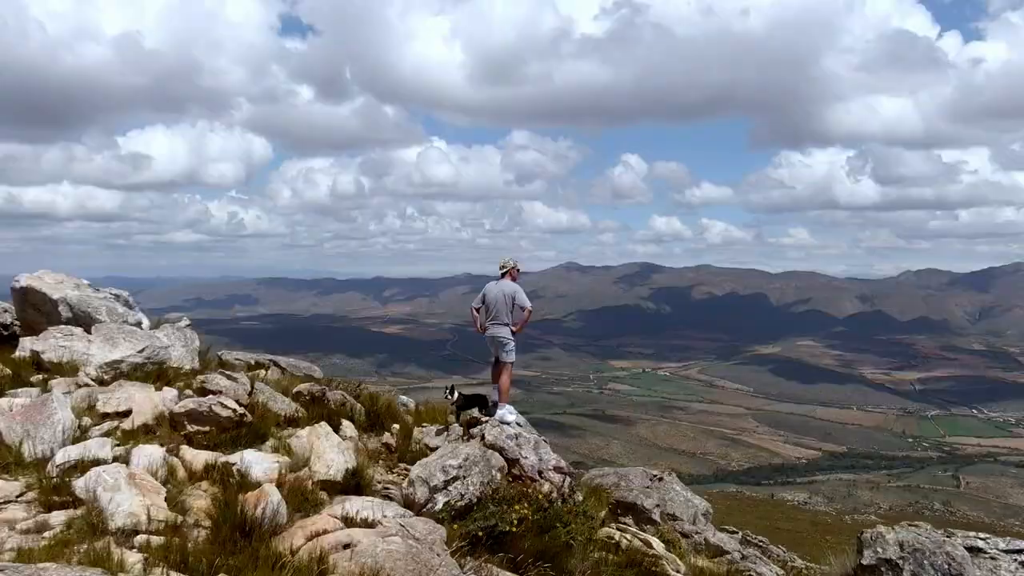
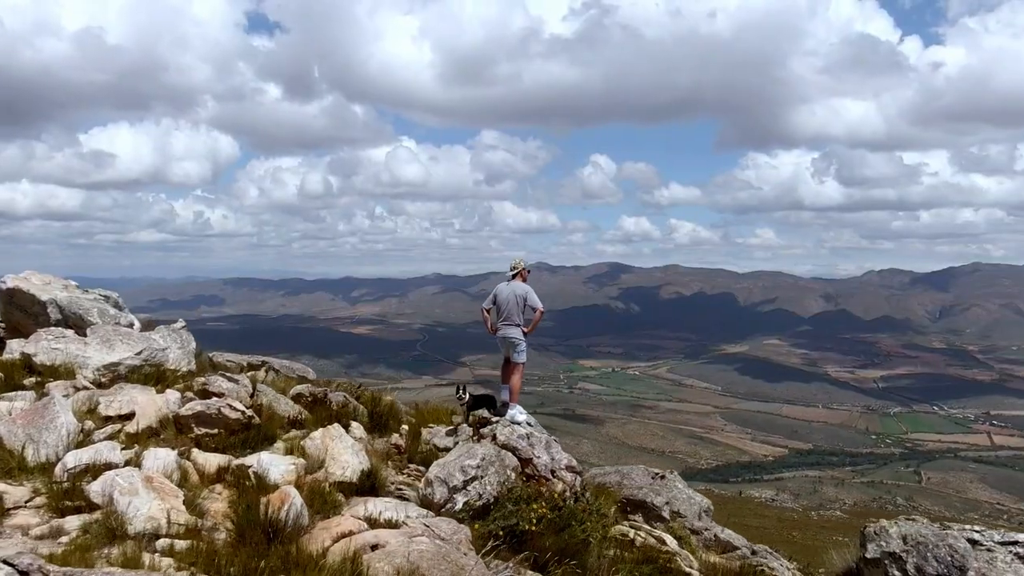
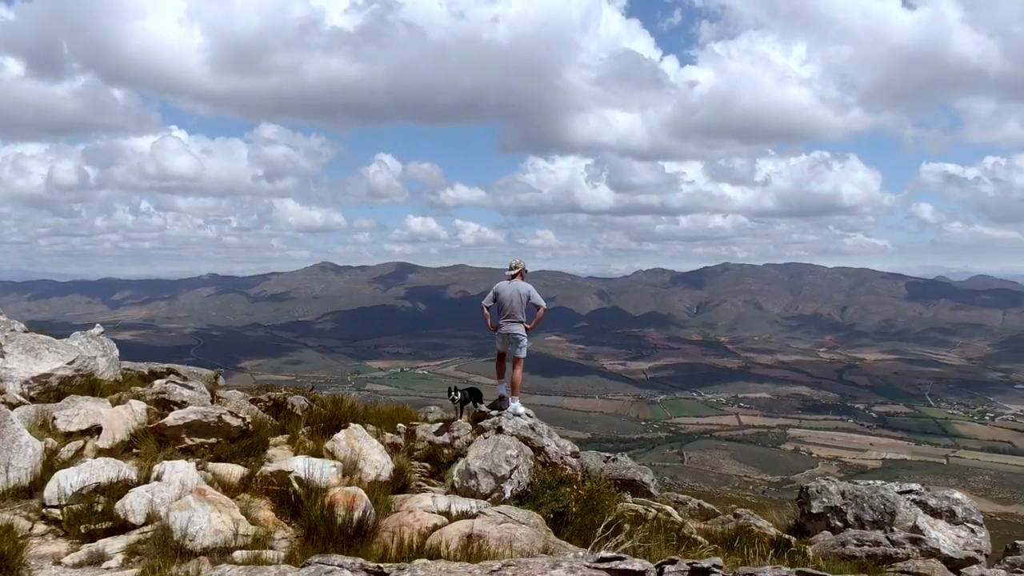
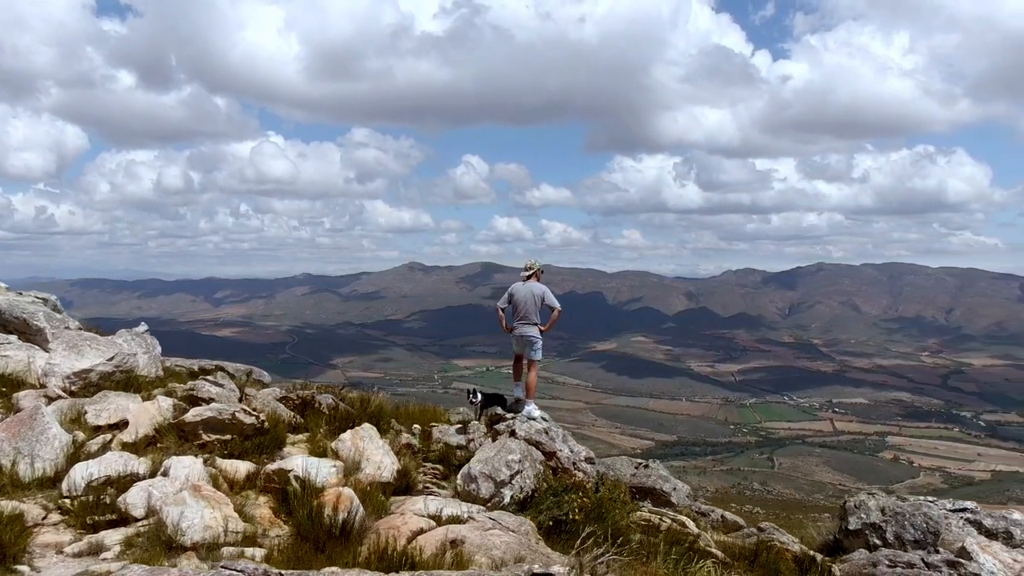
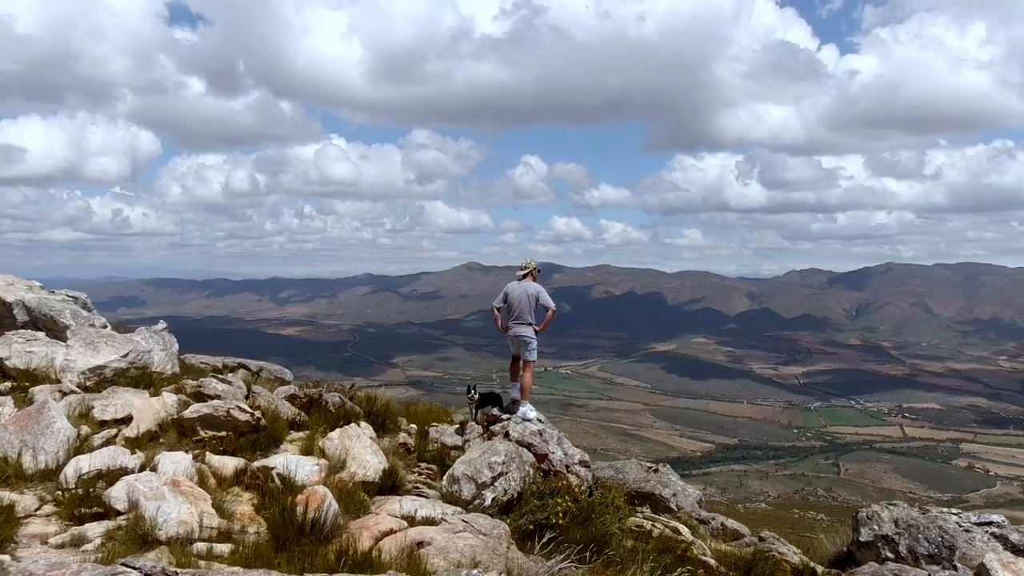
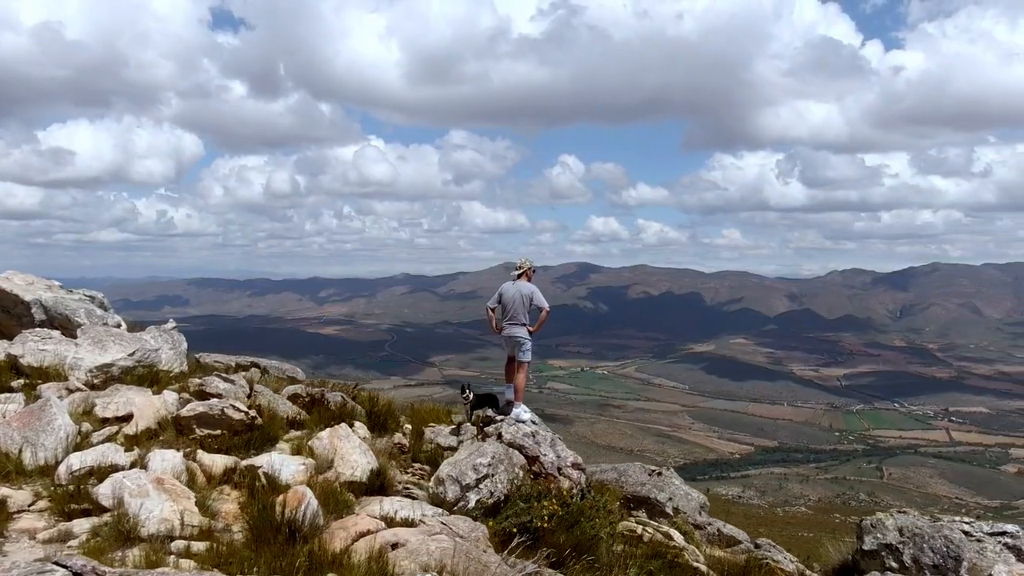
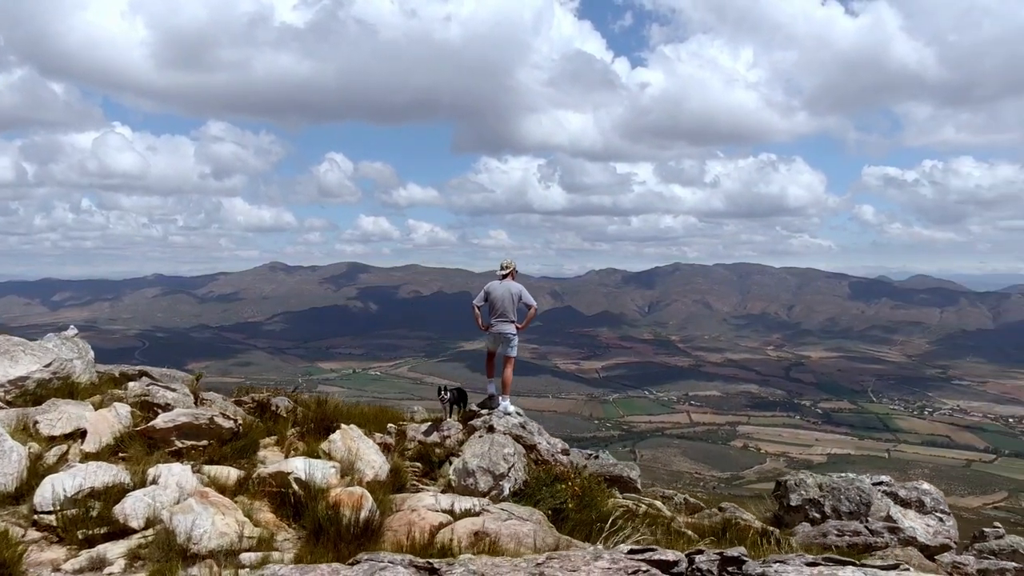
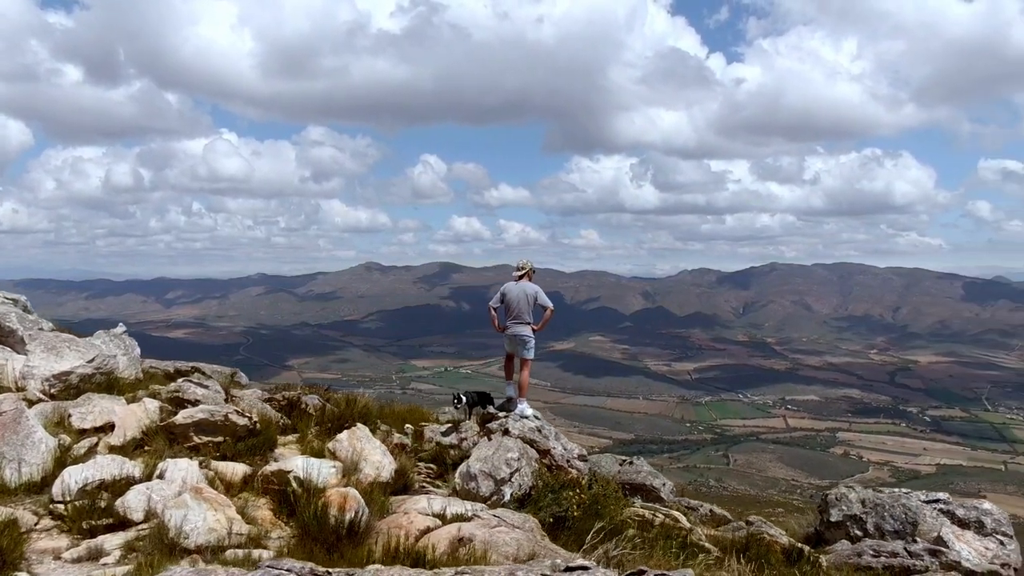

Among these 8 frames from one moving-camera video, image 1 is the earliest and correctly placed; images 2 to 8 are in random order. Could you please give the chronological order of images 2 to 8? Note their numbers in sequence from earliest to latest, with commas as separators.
2, 6, 5, 4, 8, 3, 7
